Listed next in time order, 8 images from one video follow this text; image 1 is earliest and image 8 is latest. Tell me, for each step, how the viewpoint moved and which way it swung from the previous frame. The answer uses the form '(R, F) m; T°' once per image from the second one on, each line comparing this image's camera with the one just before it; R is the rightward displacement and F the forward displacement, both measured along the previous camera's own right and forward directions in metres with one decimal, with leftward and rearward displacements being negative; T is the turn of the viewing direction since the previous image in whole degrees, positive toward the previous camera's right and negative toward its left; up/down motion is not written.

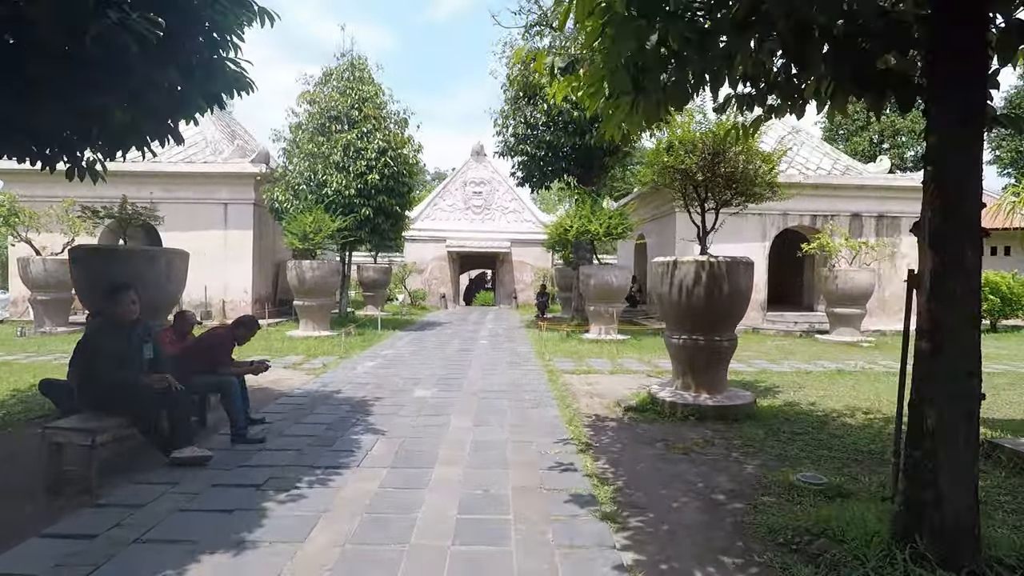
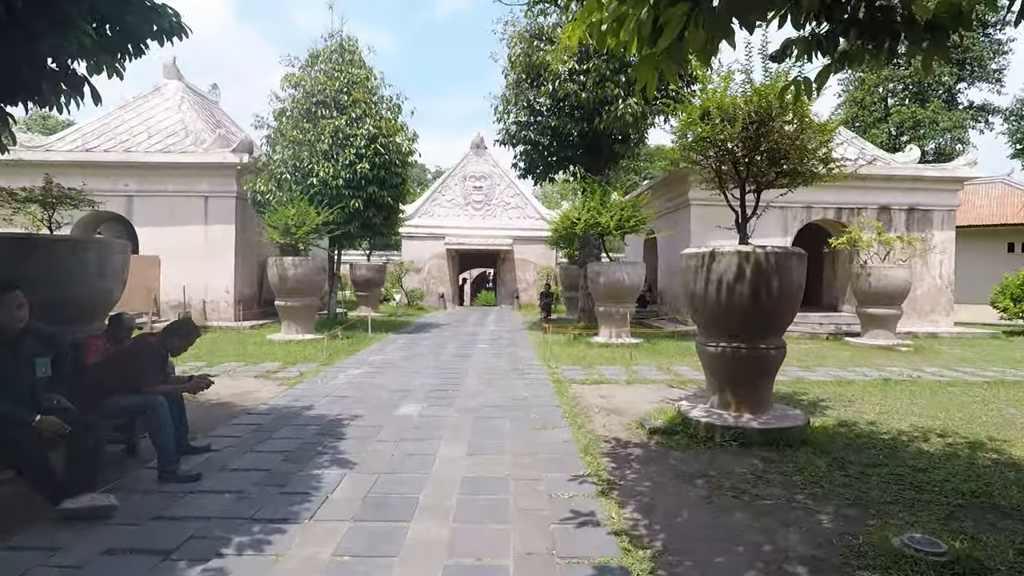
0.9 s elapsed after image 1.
(0.0, +1.0) m; 0°
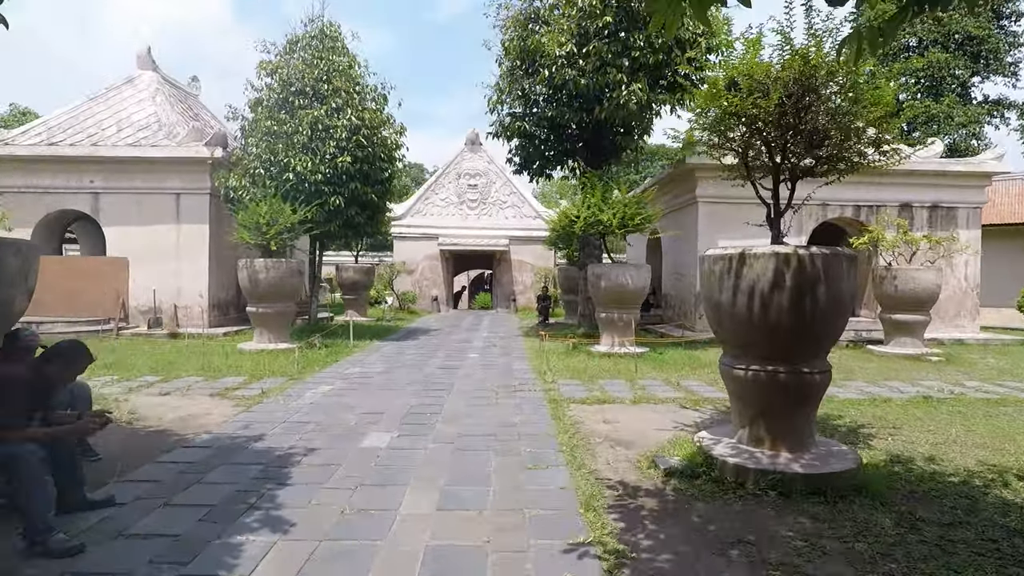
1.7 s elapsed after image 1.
(+0.1, +0.9) m; 0°
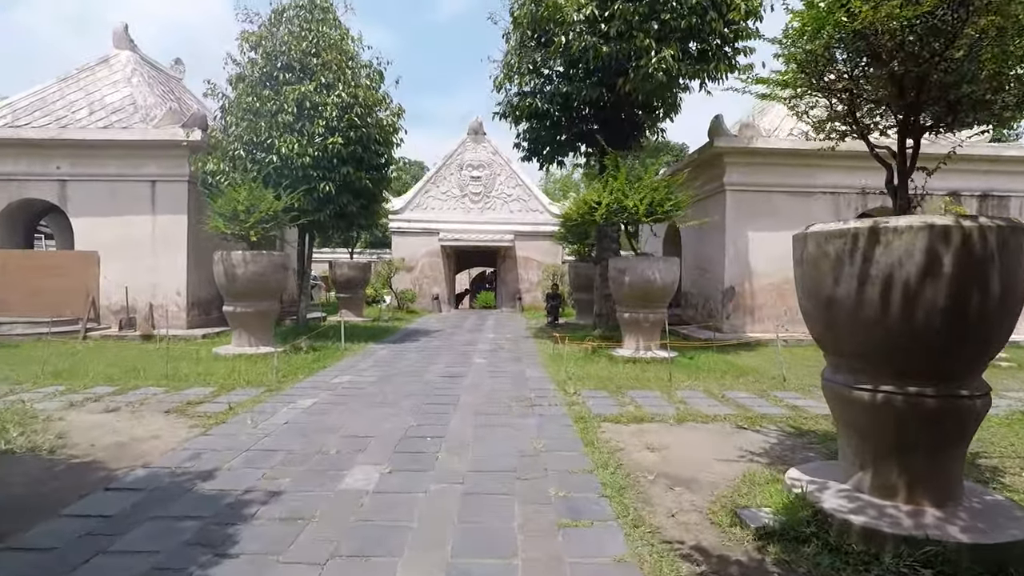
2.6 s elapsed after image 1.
(-0.2, +1.1) m; 0°
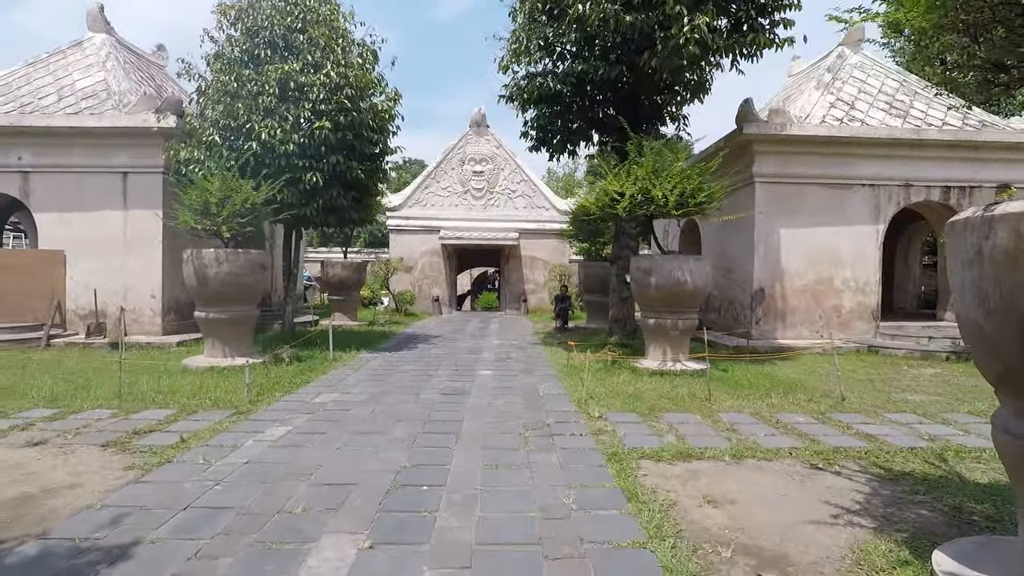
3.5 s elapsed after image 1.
(-0.1, +1.0) m; 0°
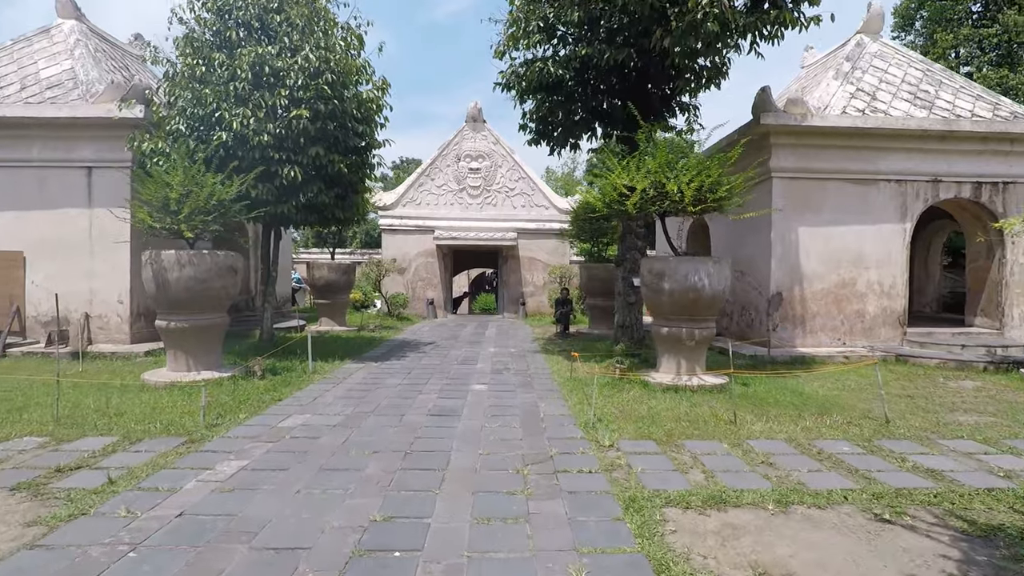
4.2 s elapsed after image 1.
(0.0, +0.8) m; 0°
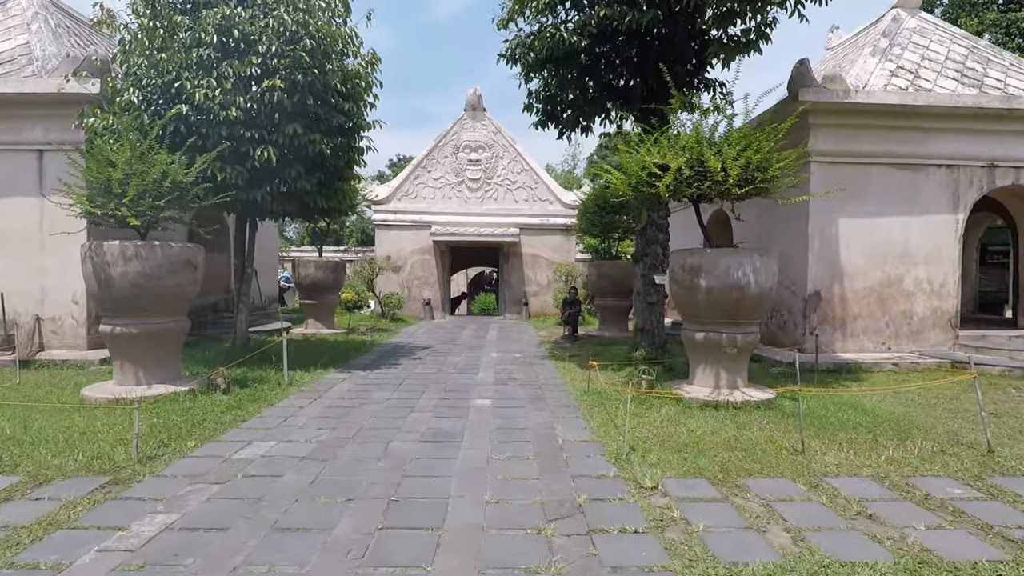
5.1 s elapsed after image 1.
(-0.1, +1.0) m; 0°
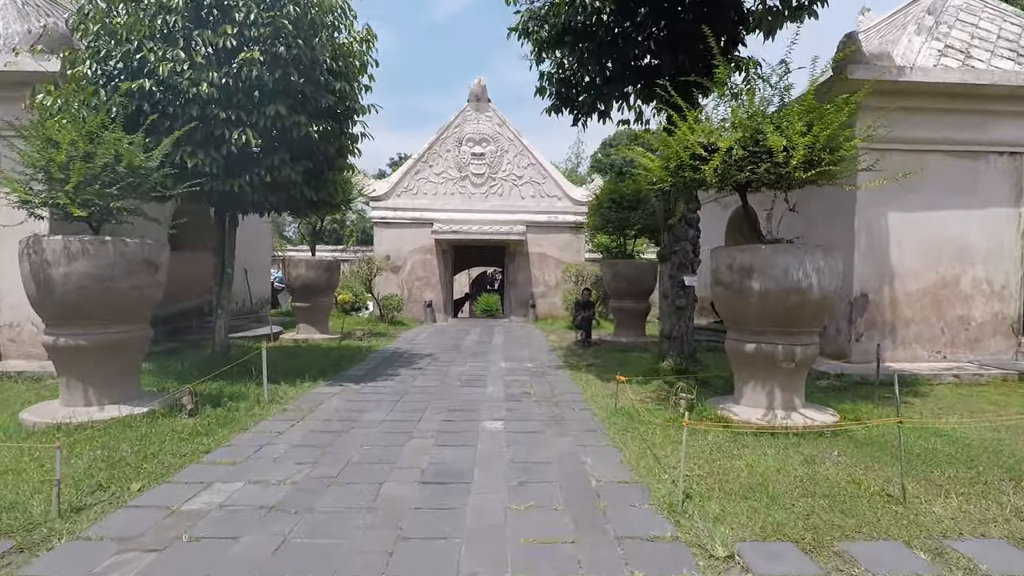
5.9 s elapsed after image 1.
(-0.1, +0.9) m; 0°
